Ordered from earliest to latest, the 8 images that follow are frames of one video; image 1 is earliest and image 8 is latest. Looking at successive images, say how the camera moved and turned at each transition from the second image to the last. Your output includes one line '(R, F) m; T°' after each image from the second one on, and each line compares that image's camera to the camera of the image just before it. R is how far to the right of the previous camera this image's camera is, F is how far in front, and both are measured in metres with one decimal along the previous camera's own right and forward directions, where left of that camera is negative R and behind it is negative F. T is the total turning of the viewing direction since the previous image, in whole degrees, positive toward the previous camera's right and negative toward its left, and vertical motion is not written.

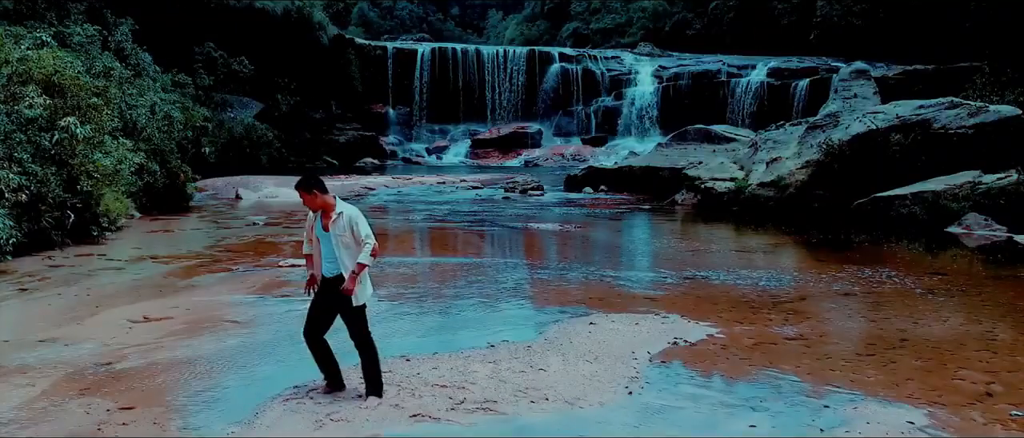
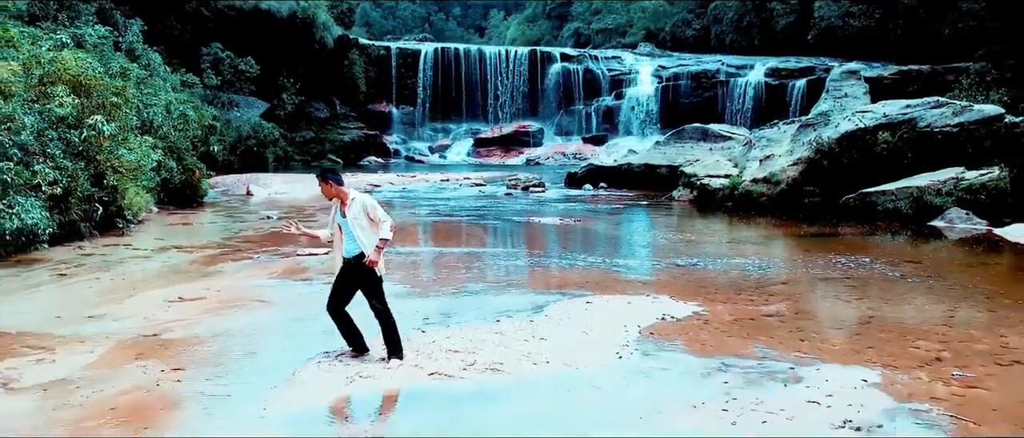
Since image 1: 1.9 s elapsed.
(0.0, -0.5) m; 0°
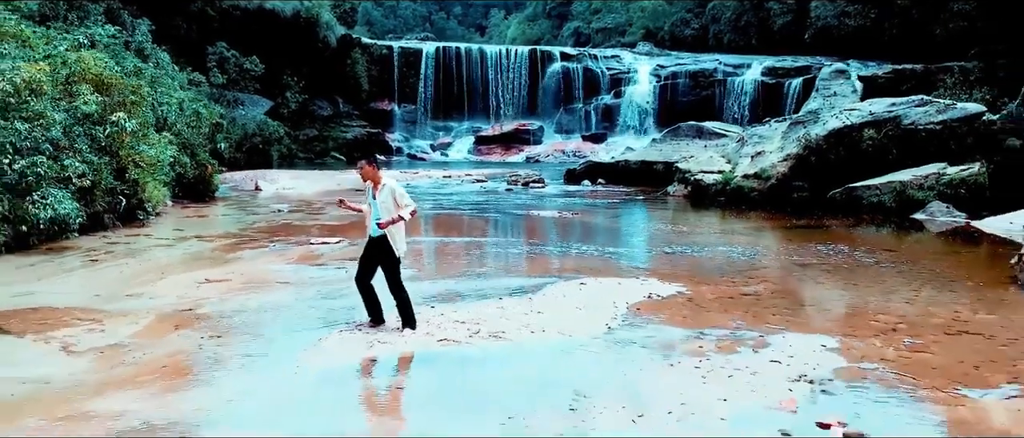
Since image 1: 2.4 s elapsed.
(0.0, -0.6) m; 0°
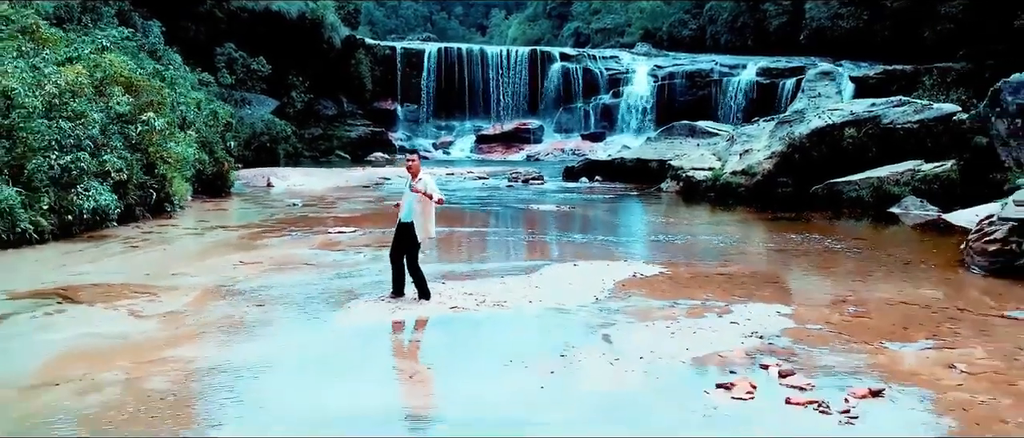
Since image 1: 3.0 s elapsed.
(0.0, -0.8) m; 0°
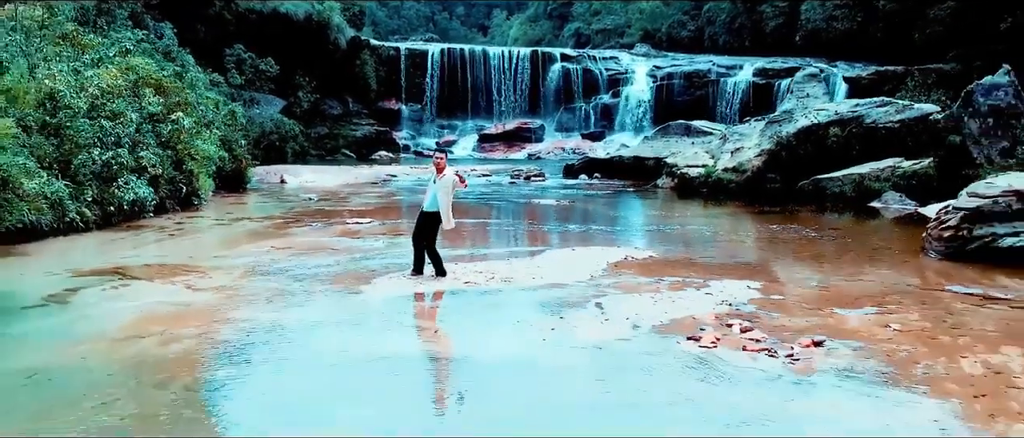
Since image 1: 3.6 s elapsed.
(0.0, -0.9) m; 0°
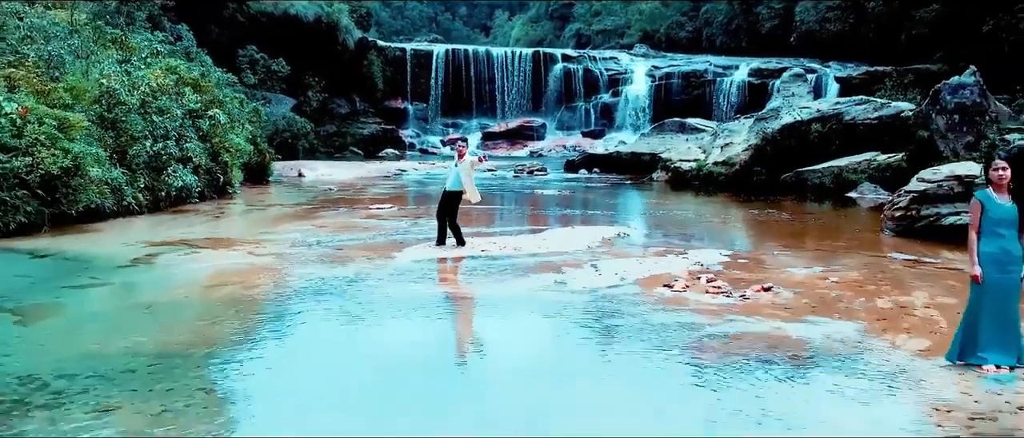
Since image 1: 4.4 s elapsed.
(-0.1, -1.2) m; 0°
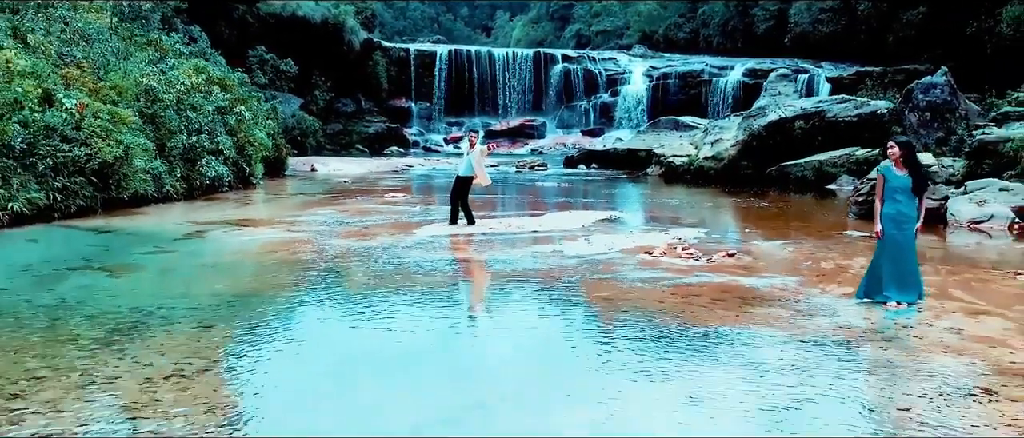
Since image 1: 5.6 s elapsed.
(0.0, -1.1) m; 0°
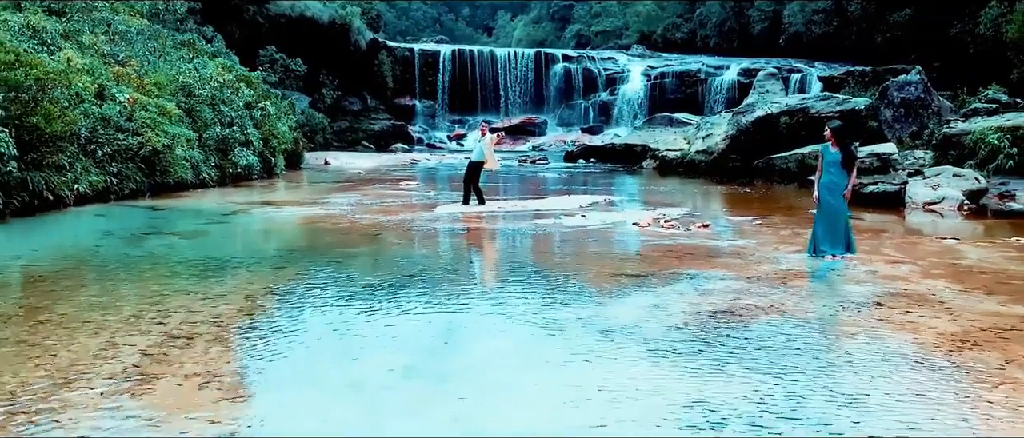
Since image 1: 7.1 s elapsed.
(0.0, -1.2) m; 0°
